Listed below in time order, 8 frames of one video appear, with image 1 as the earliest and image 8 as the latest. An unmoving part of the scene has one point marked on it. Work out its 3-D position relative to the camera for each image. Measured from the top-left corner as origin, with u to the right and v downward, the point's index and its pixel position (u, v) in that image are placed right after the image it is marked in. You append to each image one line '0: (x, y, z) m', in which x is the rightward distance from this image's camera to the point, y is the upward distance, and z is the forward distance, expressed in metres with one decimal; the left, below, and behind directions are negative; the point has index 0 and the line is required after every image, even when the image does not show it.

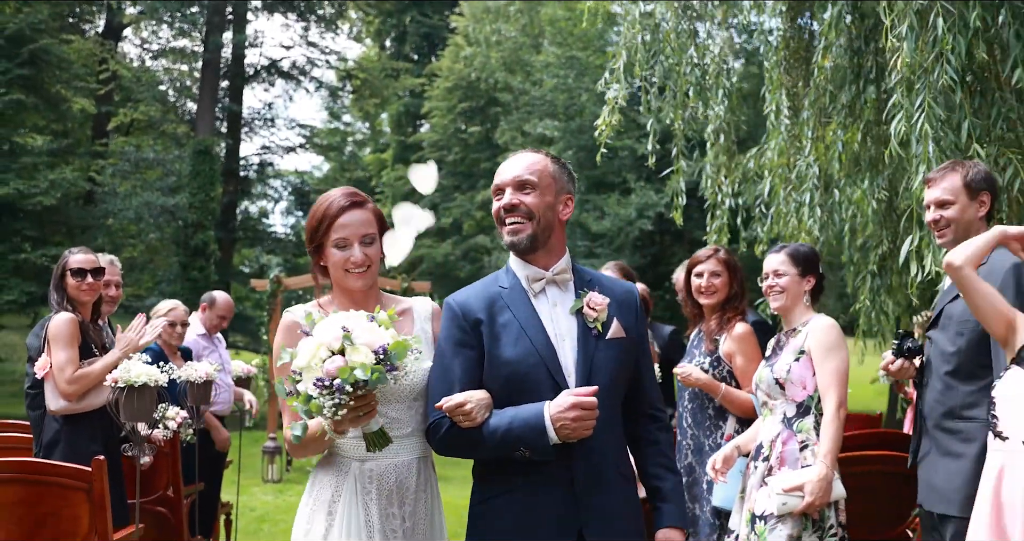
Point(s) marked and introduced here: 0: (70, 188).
0: (-7.0, +1.4, +18.9) m
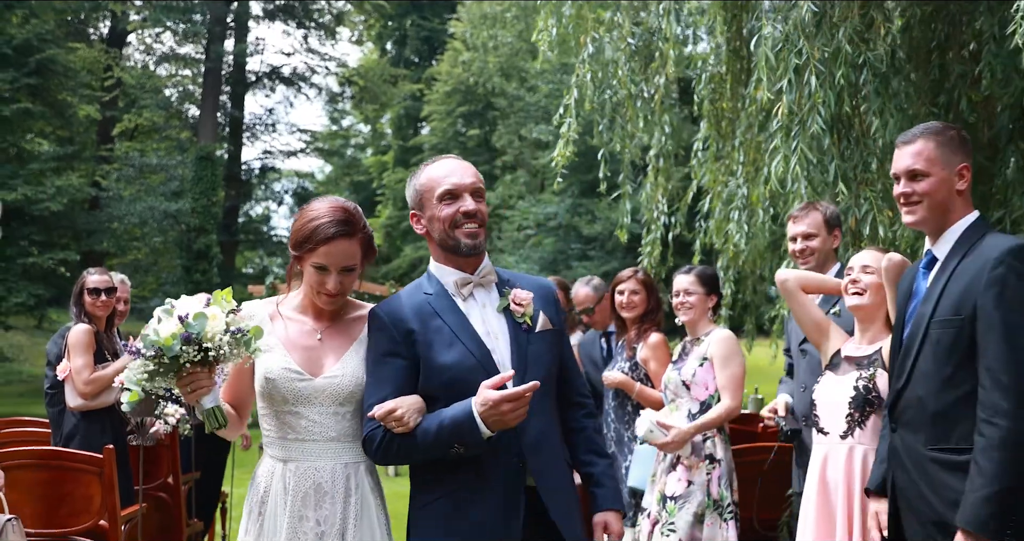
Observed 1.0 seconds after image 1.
0: (-7.2, +1.4, +19.7) m
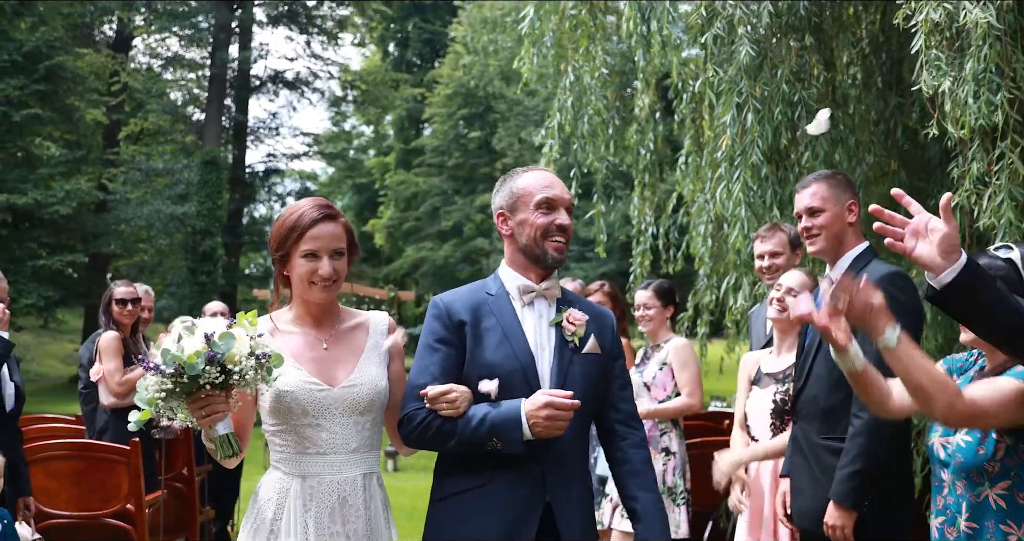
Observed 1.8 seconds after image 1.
0: (-7.3, +1.3, +20.4) m
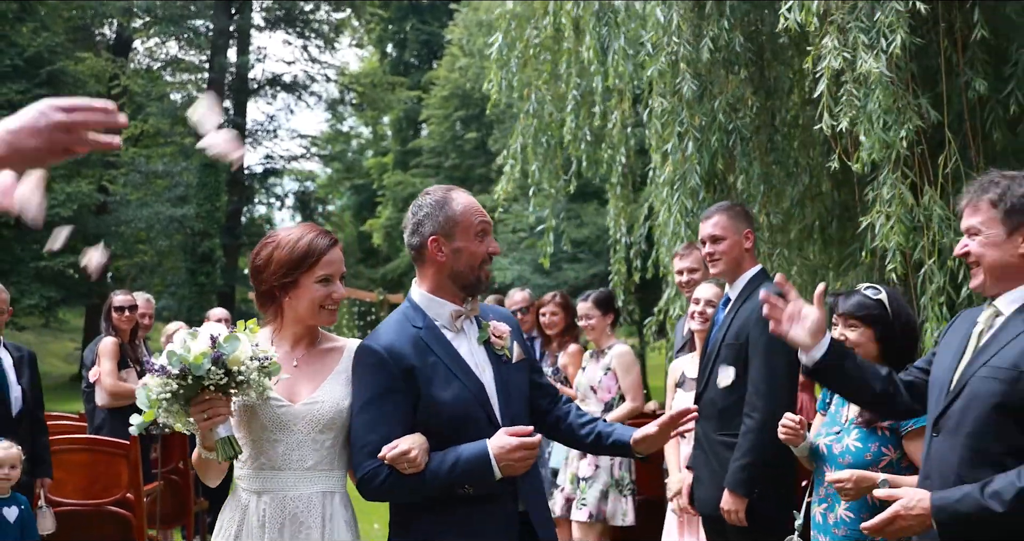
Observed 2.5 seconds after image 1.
0: (-7.5, +1.3, +21.0) m
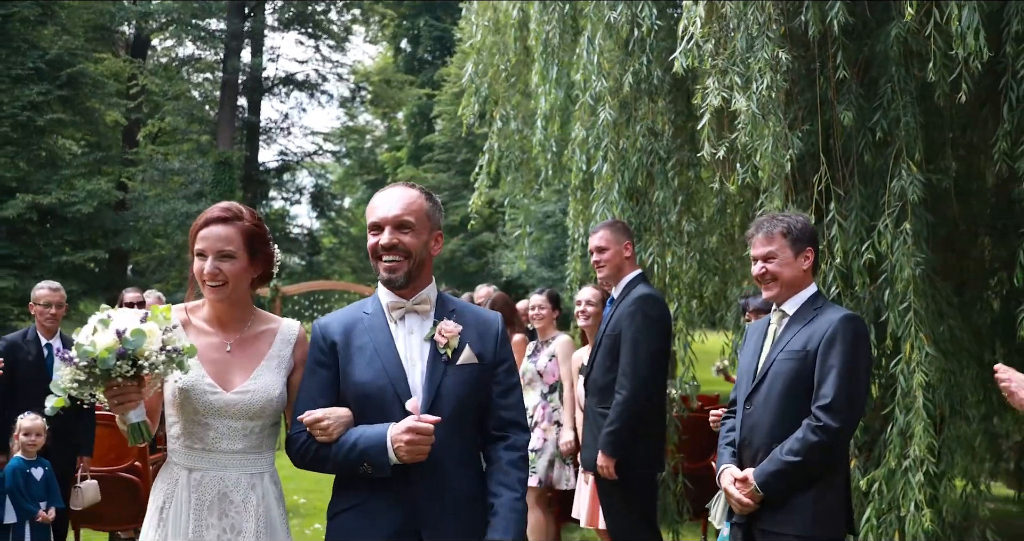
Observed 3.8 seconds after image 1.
0: (-7.5, +1.4, +22.1) m
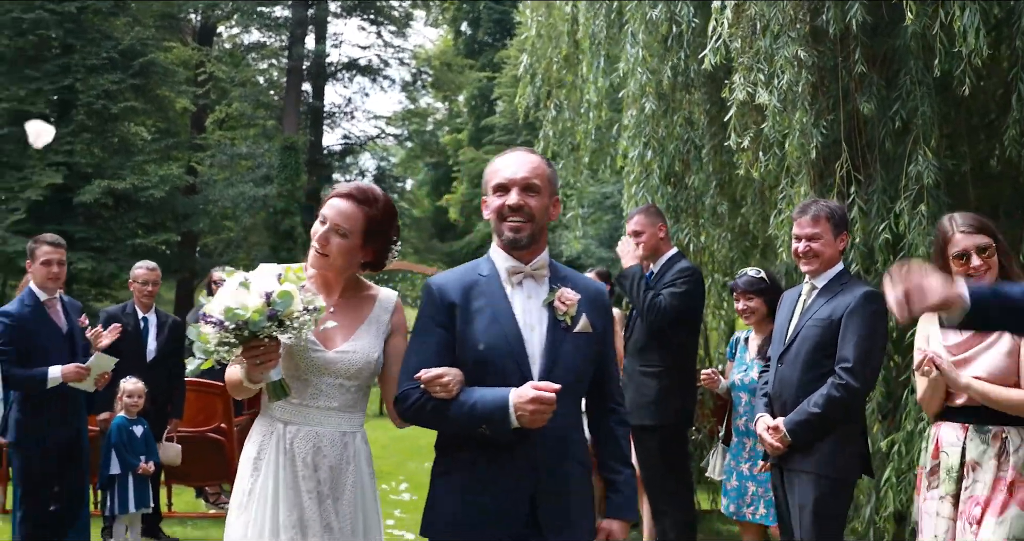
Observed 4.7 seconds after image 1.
0: (-6.5, +1.7, +23.1) m
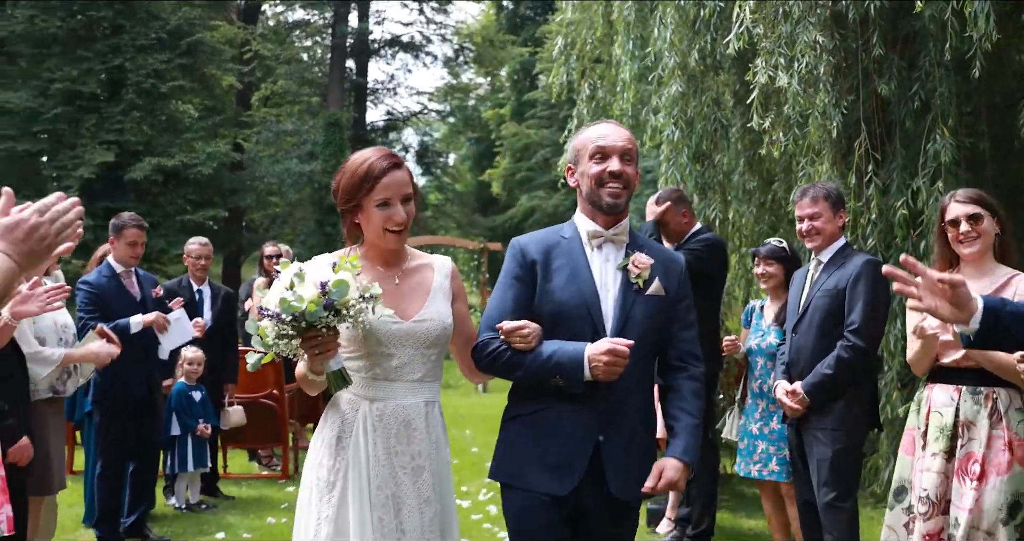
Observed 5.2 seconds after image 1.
0: (-5.7, +2.2, +23.6) m
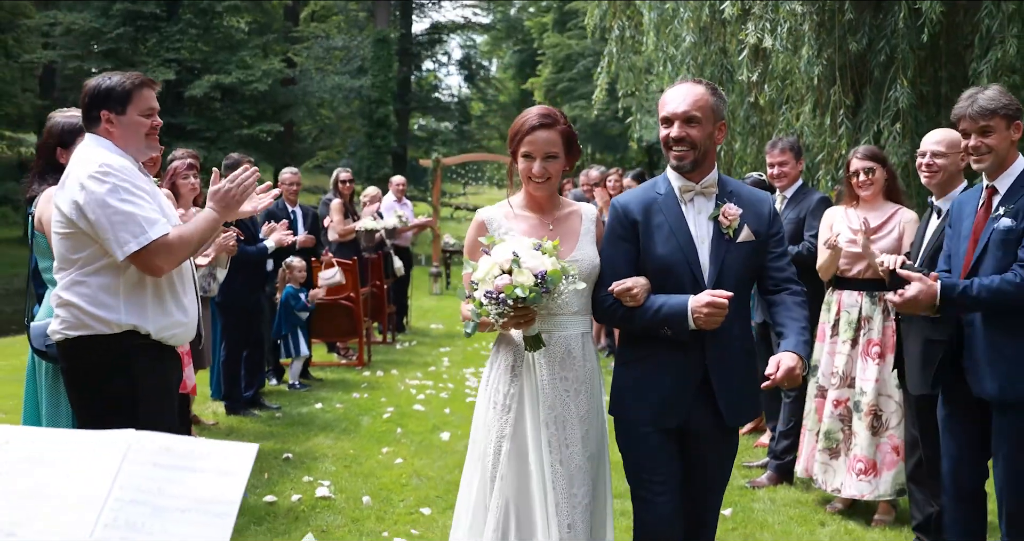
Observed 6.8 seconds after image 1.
0: (-4.8, +4.0, +25.2) m
